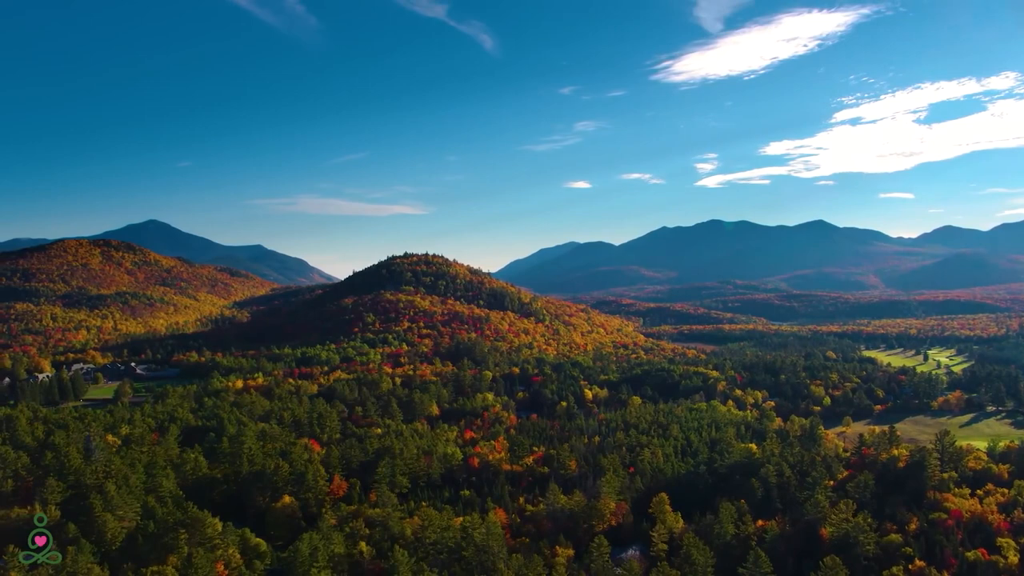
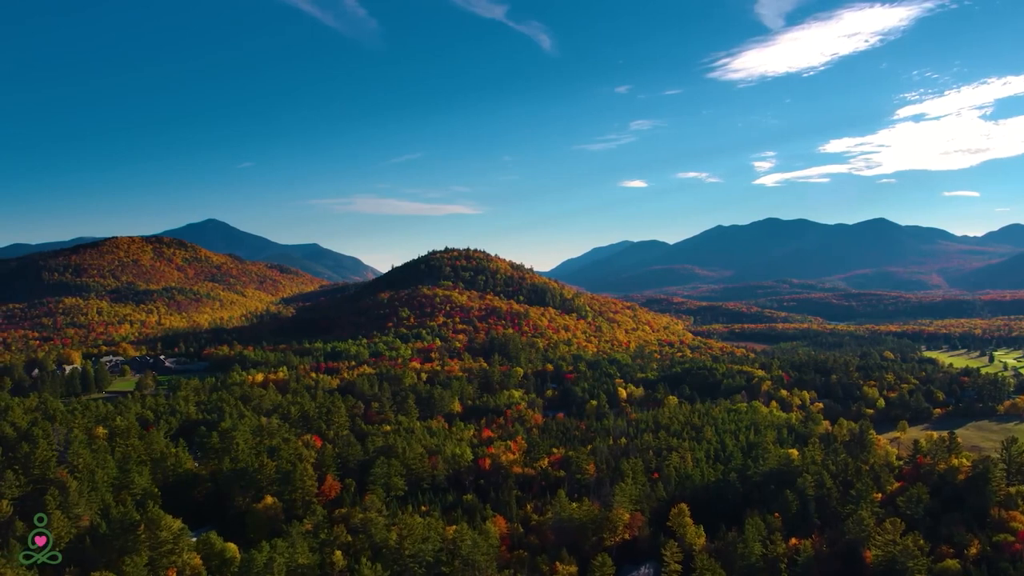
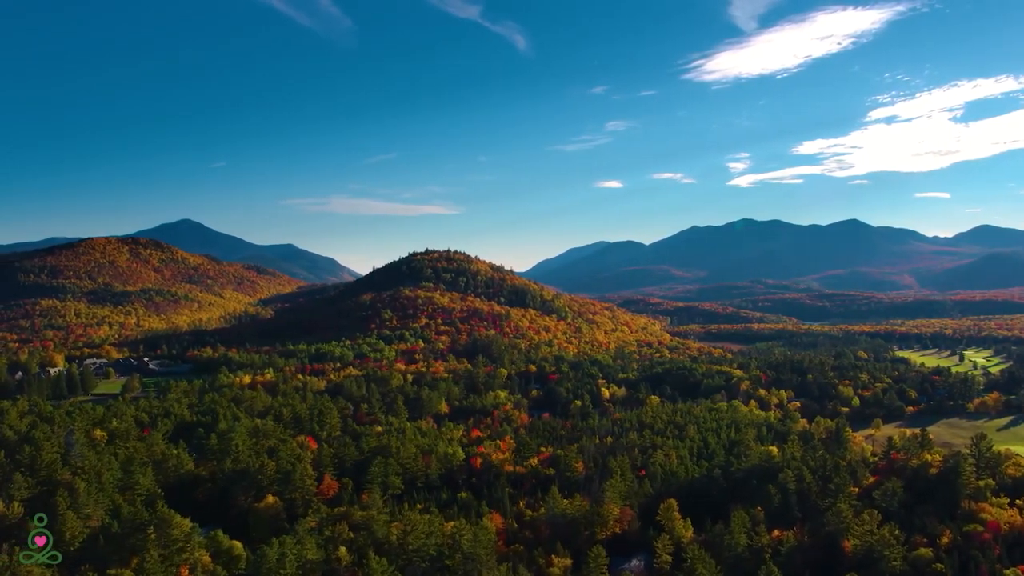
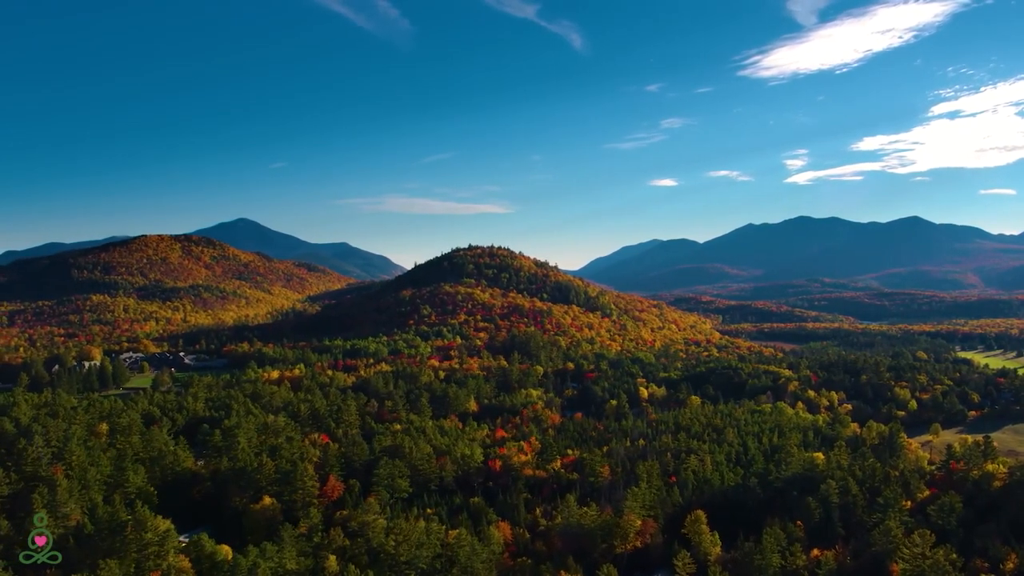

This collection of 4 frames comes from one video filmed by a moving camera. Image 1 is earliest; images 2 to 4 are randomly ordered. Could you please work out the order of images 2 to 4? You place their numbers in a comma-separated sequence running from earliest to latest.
3, 2, 4
